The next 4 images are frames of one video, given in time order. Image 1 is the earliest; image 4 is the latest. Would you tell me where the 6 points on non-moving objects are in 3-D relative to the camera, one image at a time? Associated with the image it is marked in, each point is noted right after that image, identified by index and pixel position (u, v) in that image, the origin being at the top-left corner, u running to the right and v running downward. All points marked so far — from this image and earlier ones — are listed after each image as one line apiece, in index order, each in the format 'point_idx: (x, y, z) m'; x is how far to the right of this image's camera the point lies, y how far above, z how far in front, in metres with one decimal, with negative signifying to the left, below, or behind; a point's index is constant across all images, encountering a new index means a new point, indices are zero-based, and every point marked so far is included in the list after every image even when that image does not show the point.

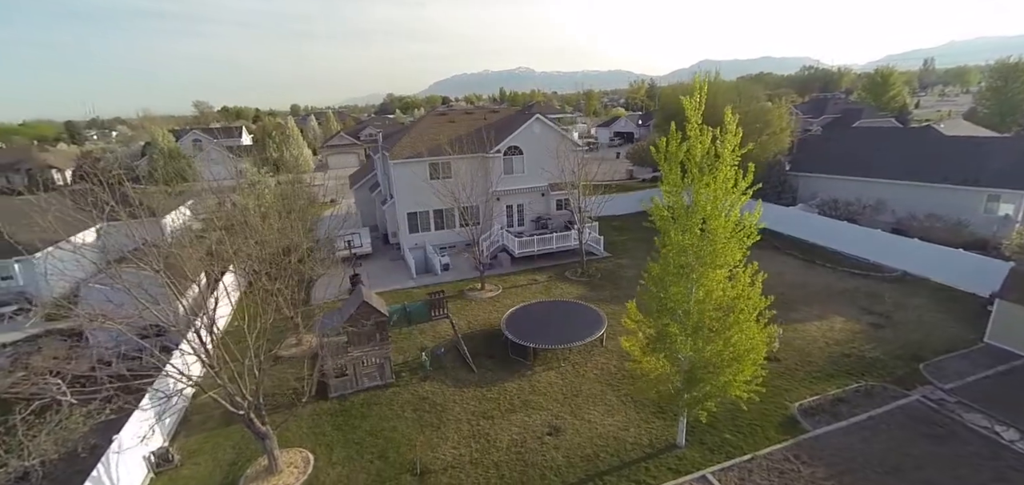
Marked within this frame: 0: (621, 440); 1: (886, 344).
0: (+2.4, -4.3, +9.6) m
1: (+10.9, -3.0, +12.8) m
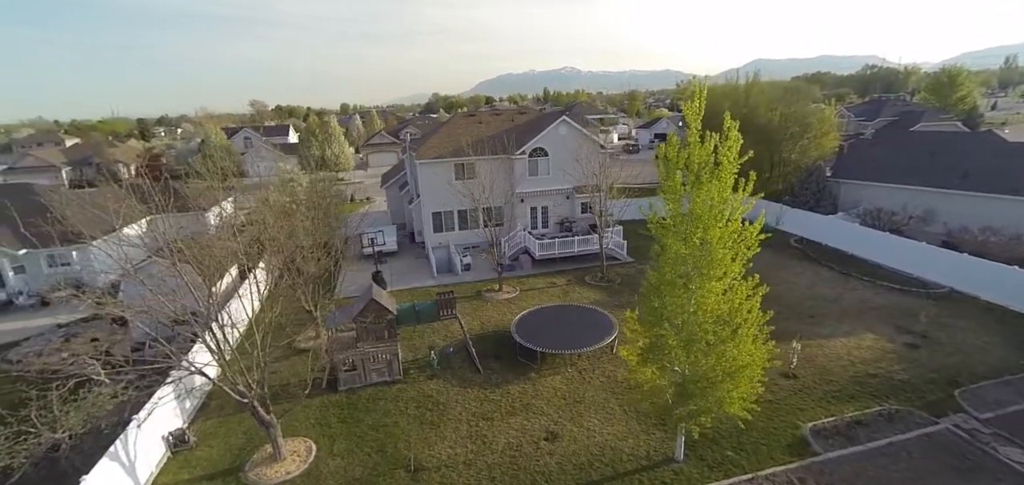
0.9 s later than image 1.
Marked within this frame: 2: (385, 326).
0: (+2.3, -4.4, +9.4) m
1: (+11.0, -3.3, +11.9) m
2: (-3.6, -2.3, +12.2) m
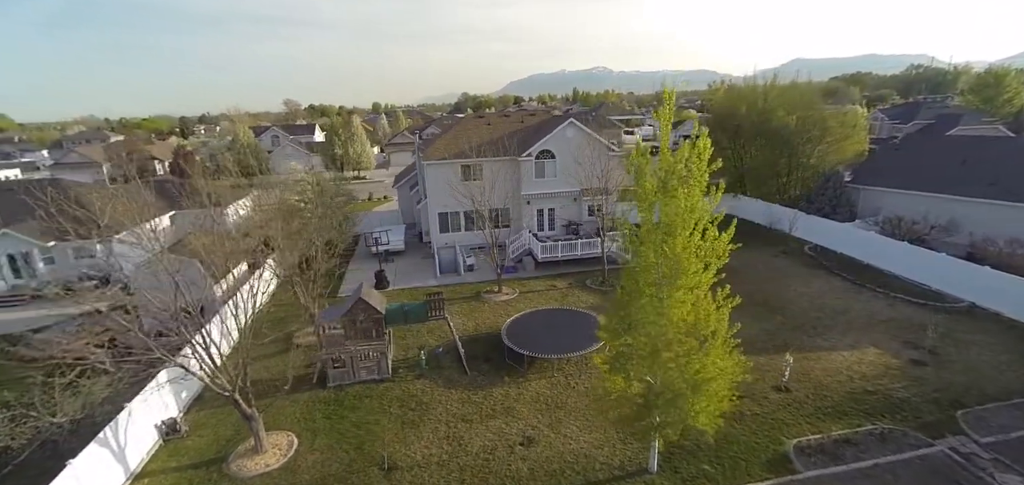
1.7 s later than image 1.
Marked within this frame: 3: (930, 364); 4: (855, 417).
0: (+1.7, -4.6, +9.3) m
1: (+10.6, -3.7, +11.3) m
2: (-3.9, -2.3, +12.4) m
3: (+11.6, -3.4, +12.2) m
4: (+8.0, -4.1, +10.2) m
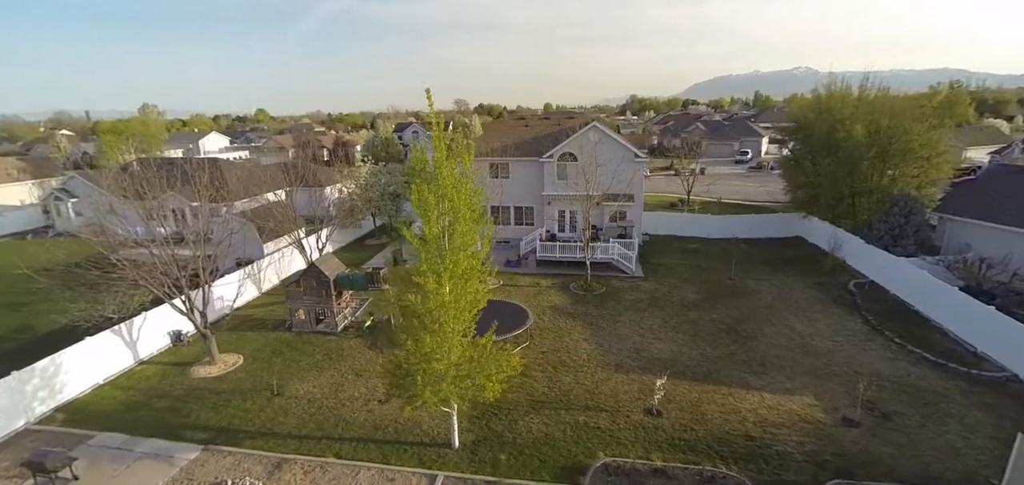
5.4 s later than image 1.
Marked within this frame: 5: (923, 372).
0: (-2.2, -4.3, +10.5) m
1: (+6.9, -4.4, +9.6) m
2: (-6.3, -1.6, +15.1) m
3: (+8.2, -4.3, +10.1) m
4: (+4.0, -4.5, +9.3) m
5: (+11.4, -3.7, +12.2) m
